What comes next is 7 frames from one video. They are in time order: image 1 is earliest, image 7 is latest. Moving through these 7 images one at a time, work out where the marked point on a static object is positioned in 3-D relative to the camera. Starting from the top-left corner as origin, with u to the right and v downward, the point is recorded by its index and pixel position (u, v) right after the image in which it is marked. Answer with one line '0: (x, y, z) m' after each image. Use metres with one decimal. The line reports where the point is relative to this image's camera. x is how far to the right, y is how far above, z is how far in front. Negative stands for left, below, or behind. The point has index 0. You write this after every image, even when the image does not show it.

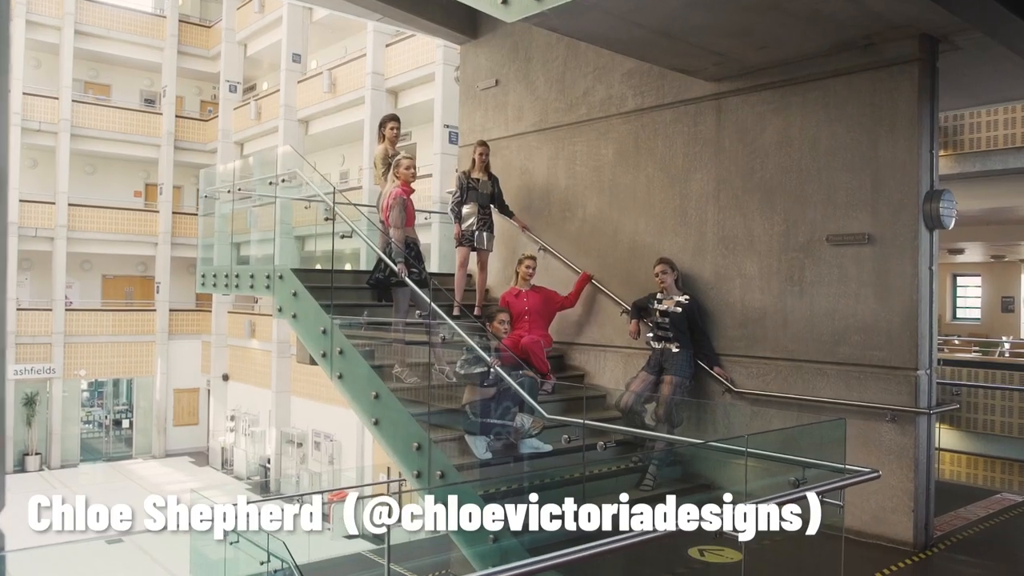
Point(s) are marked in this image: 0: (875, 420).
0: (+2.5, -0.9, +5.6) m
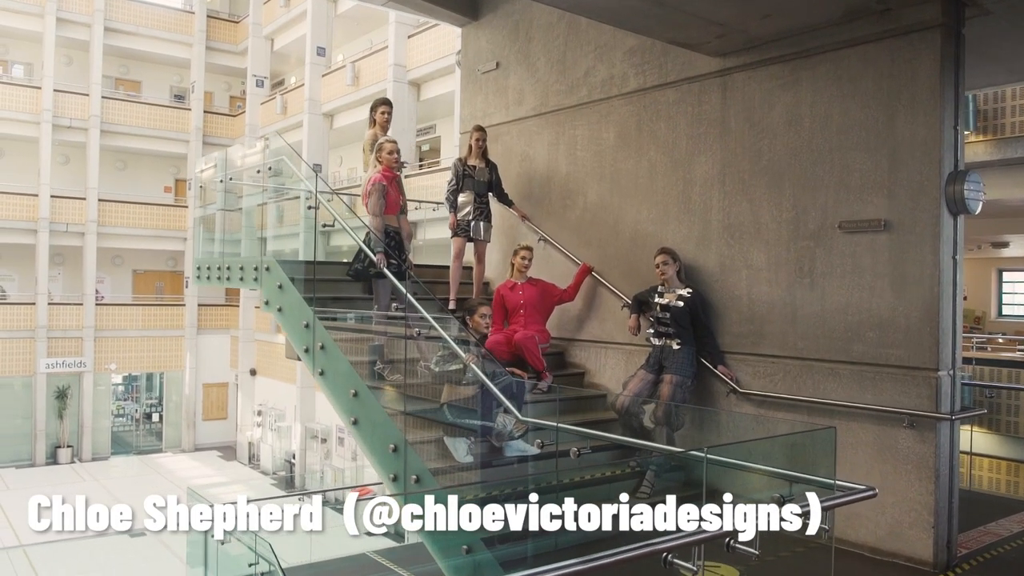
0: (+2.3, -0.8, +5.0) m
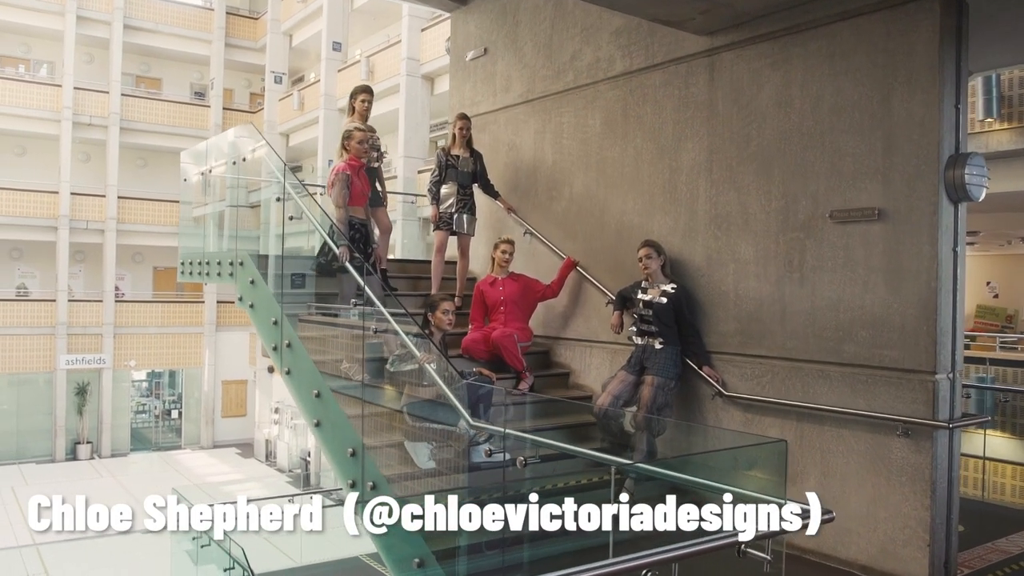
0: (+2.1, -0.8, +4.6) m
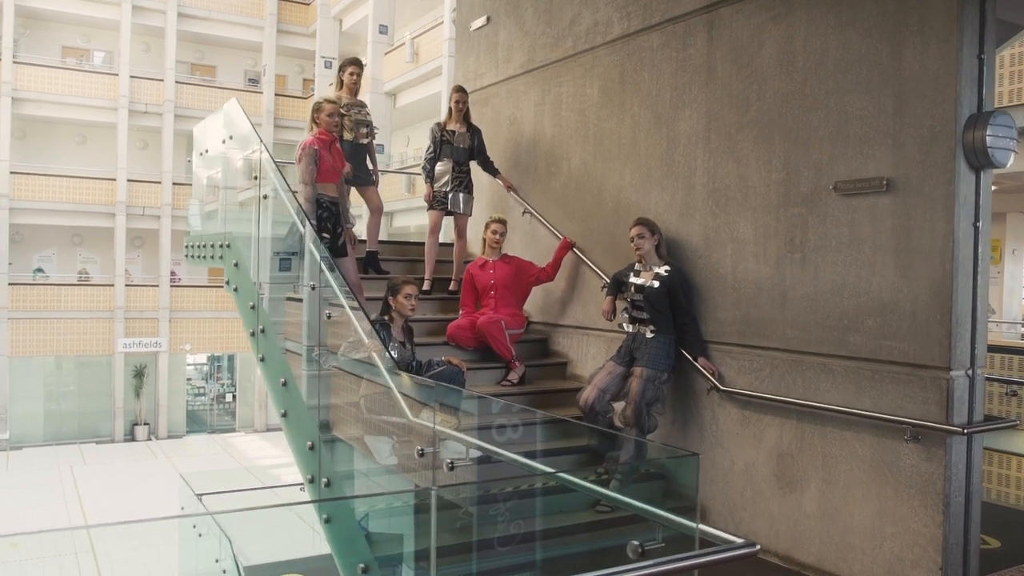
0: (+1.8, -0.7, +4.0) m
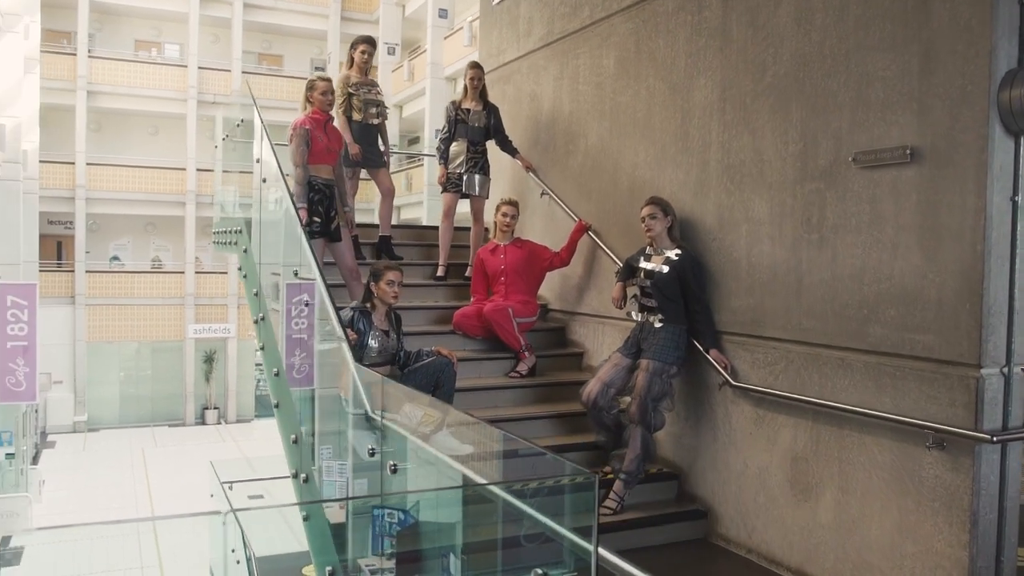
0: (+1.7, -0.7, +3.5) m
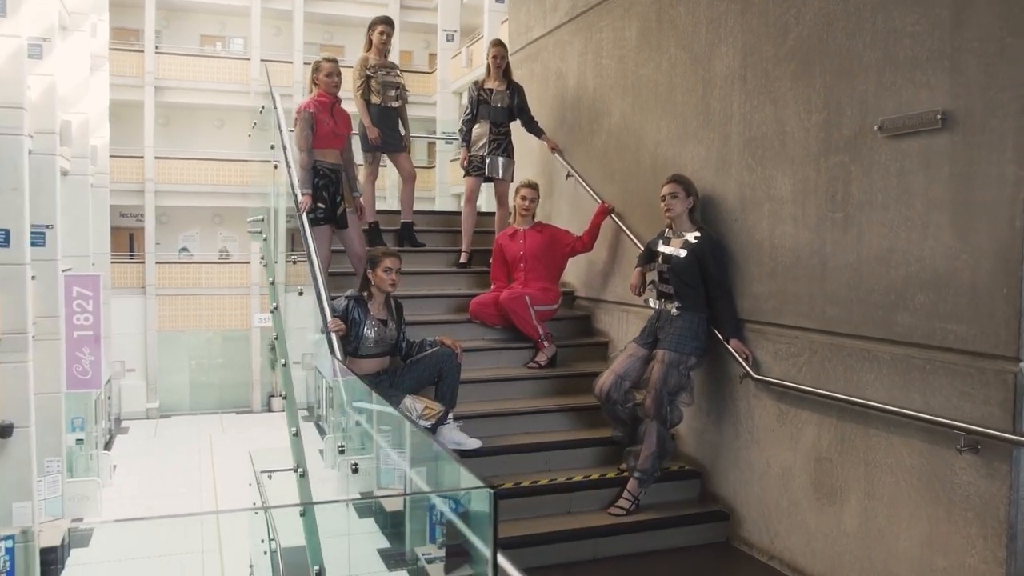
0: (+1.6, -0.6, +3.1) m
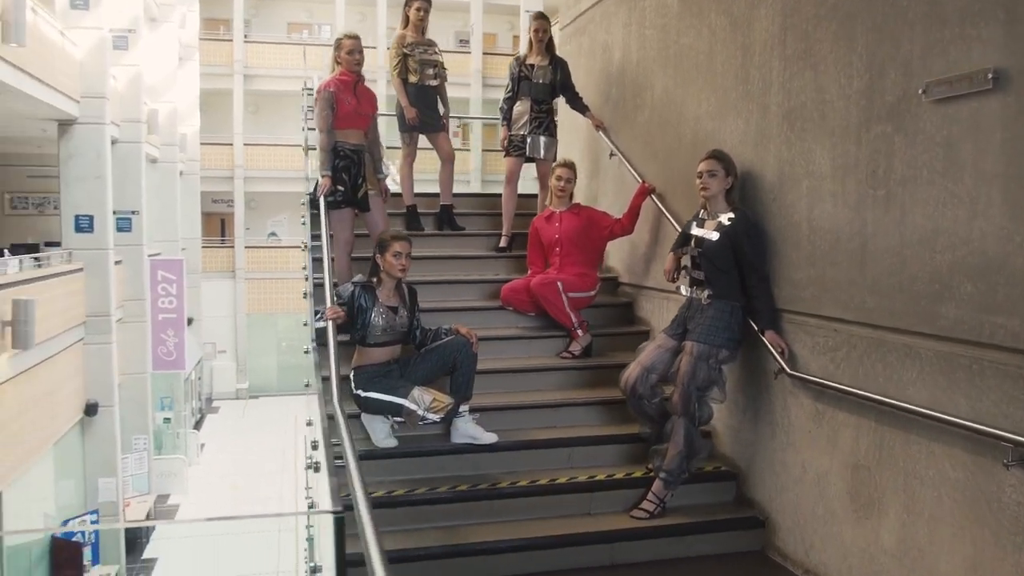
0: (+1.6, -0.6, +2.7) m
